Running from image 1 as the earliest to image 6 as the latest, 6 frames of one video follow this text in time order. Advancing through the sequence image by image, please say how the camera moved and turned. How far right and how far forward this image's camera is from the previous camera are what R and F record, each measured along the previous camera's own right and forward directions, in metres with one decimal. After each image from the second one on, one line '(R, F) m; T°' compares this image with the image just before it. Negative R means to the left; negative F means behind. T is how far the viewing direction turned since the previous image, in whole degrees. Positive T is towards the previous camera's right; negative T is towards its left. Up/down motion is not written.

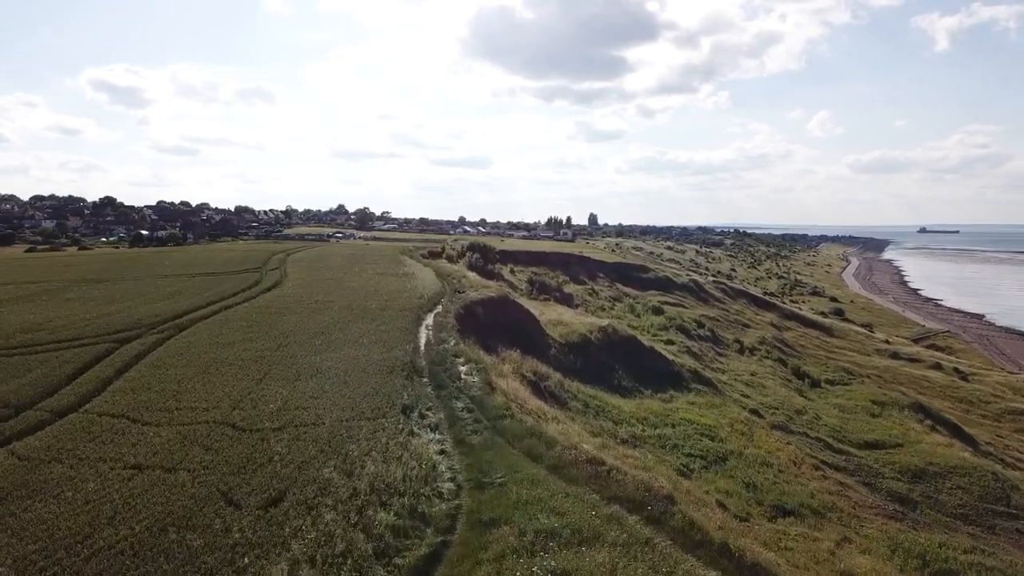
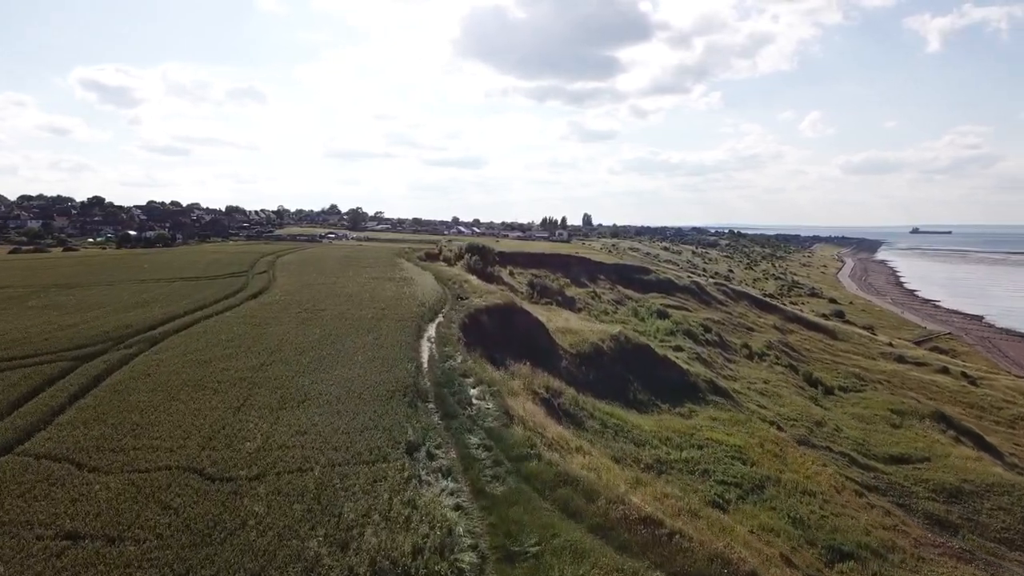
(-0.6, +3.1) m; +1°
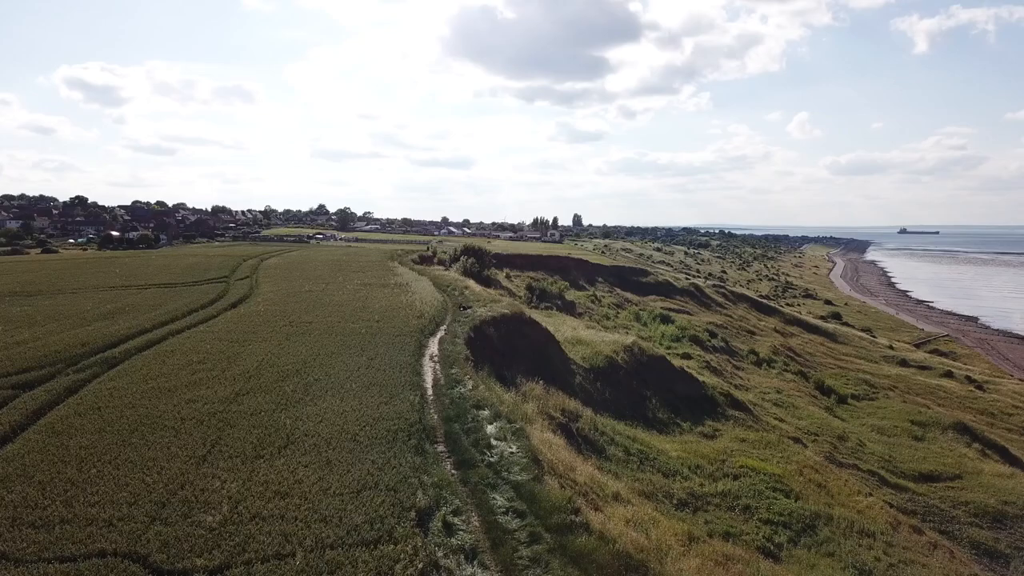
(-0.8, +3.4) m; +1°
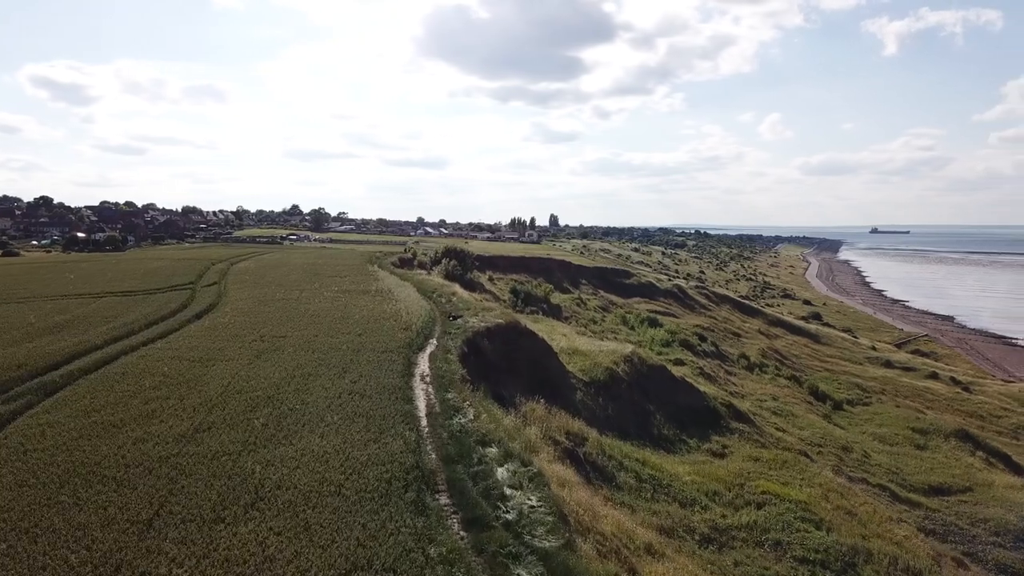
(-0.7, +2.8) m; +2°
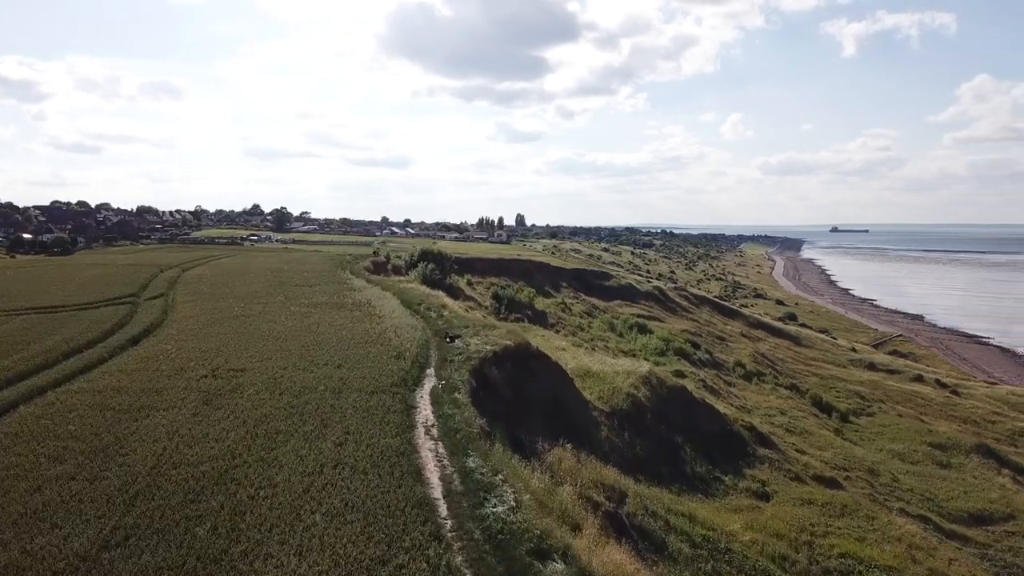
(-1.4, +5.1) m; +3°
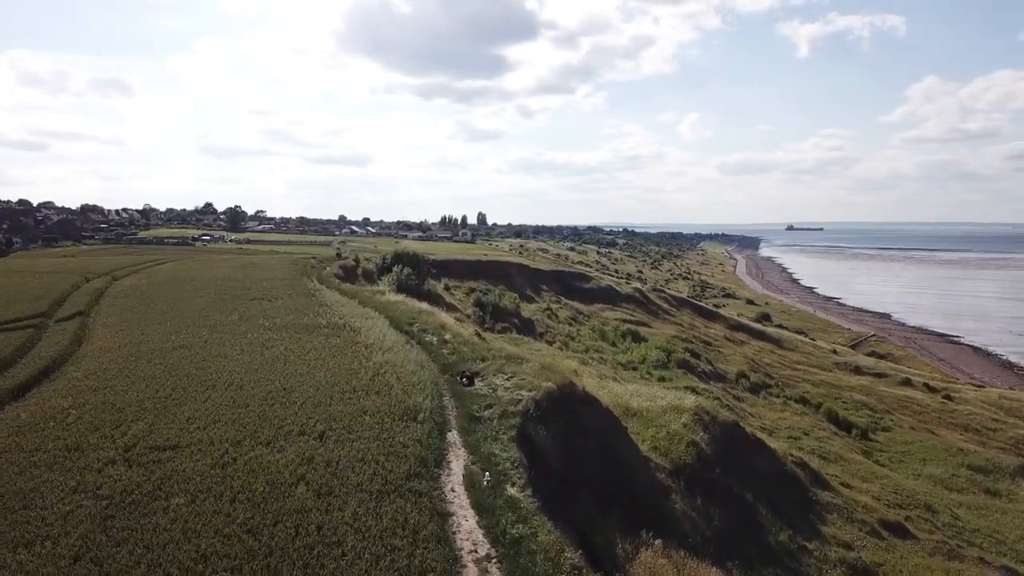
(-1.8, +6.5) m; +3°
